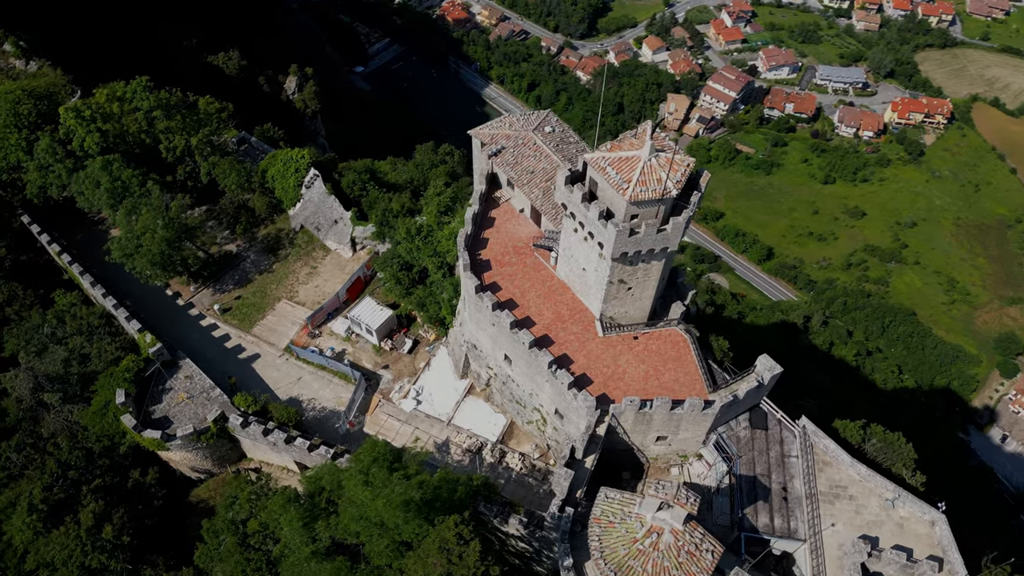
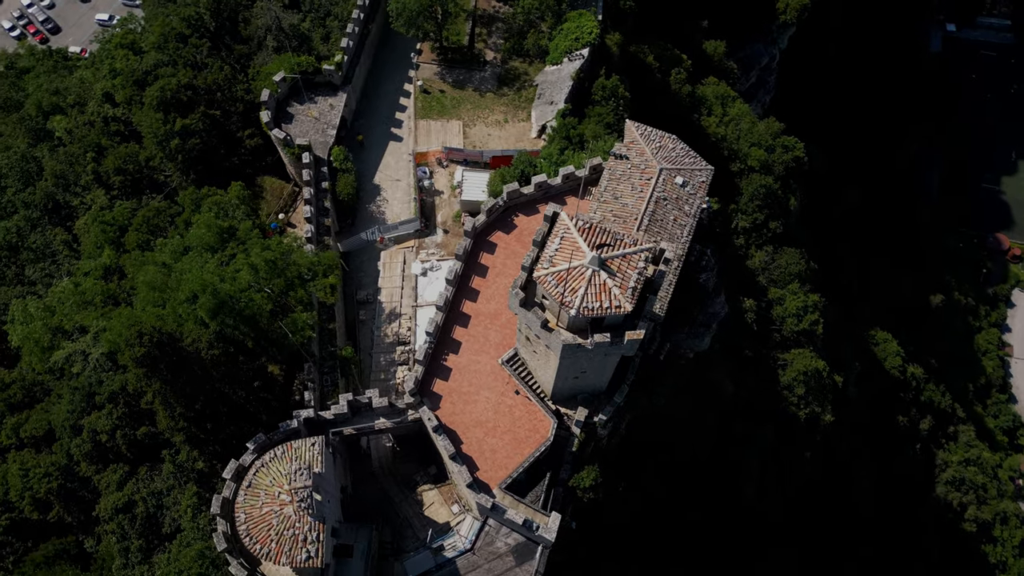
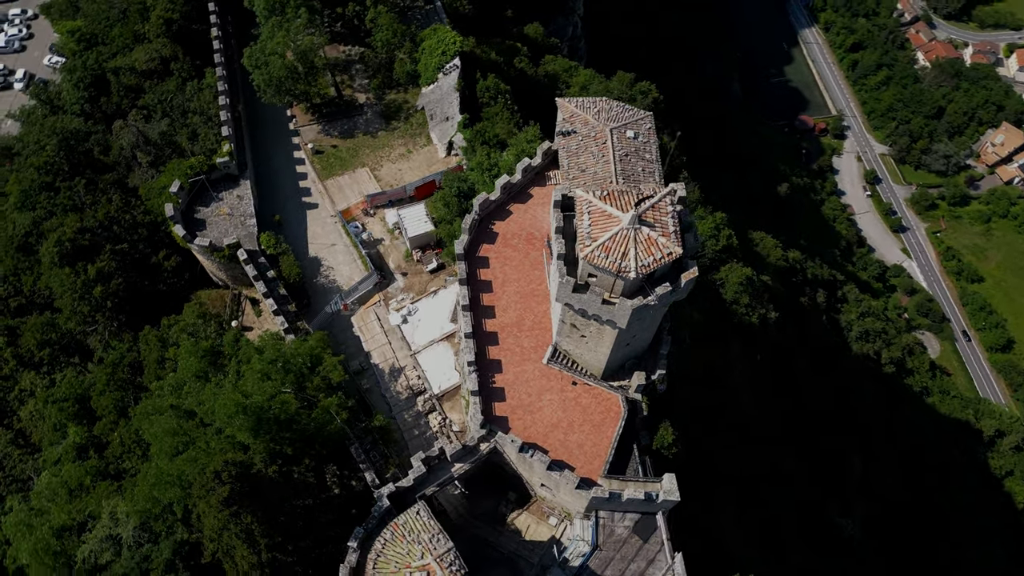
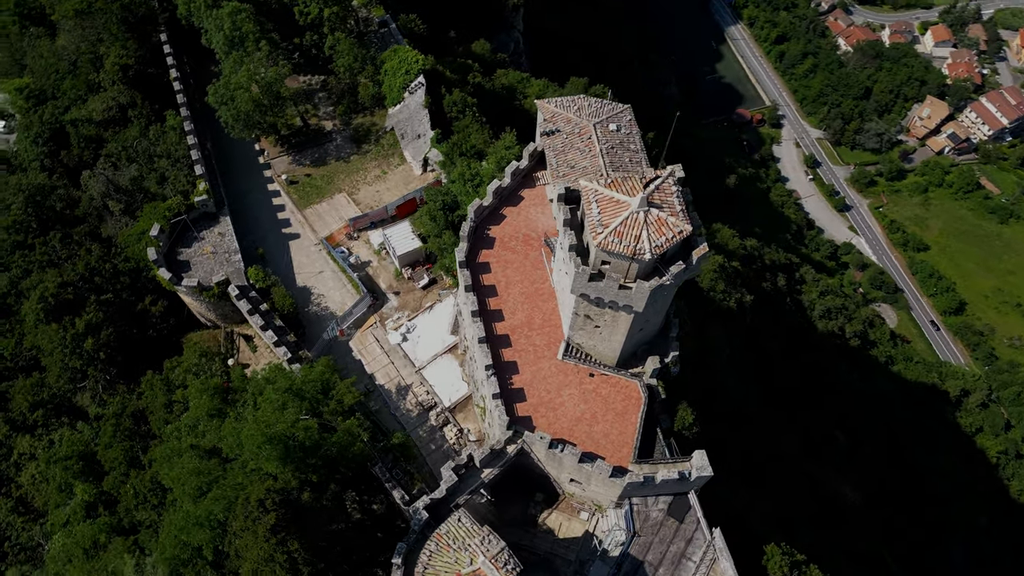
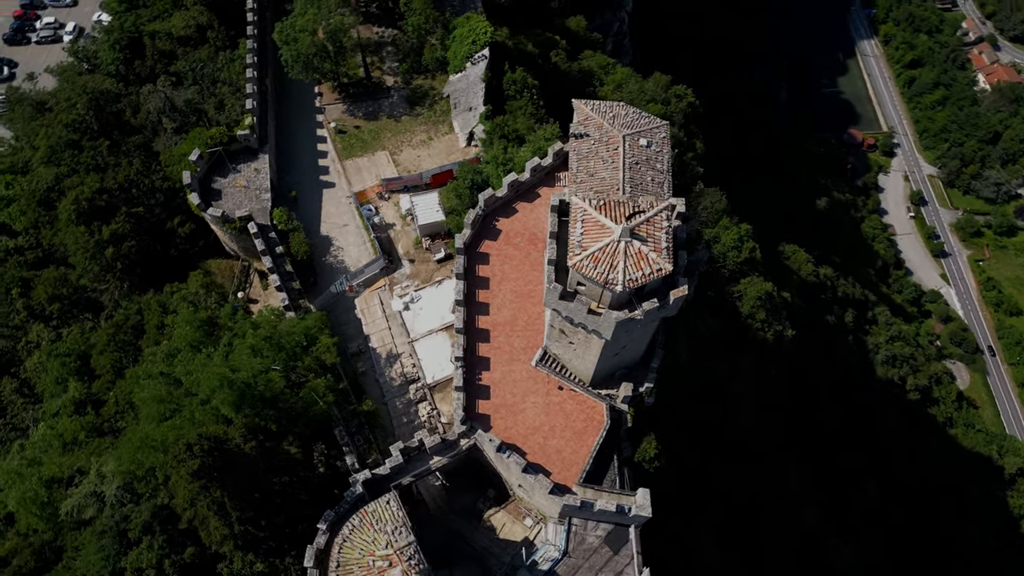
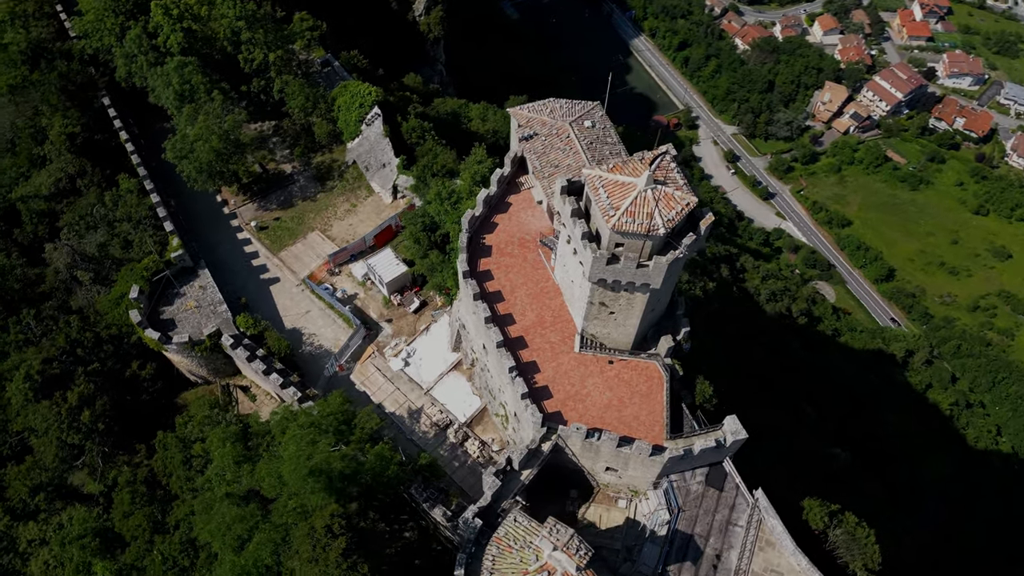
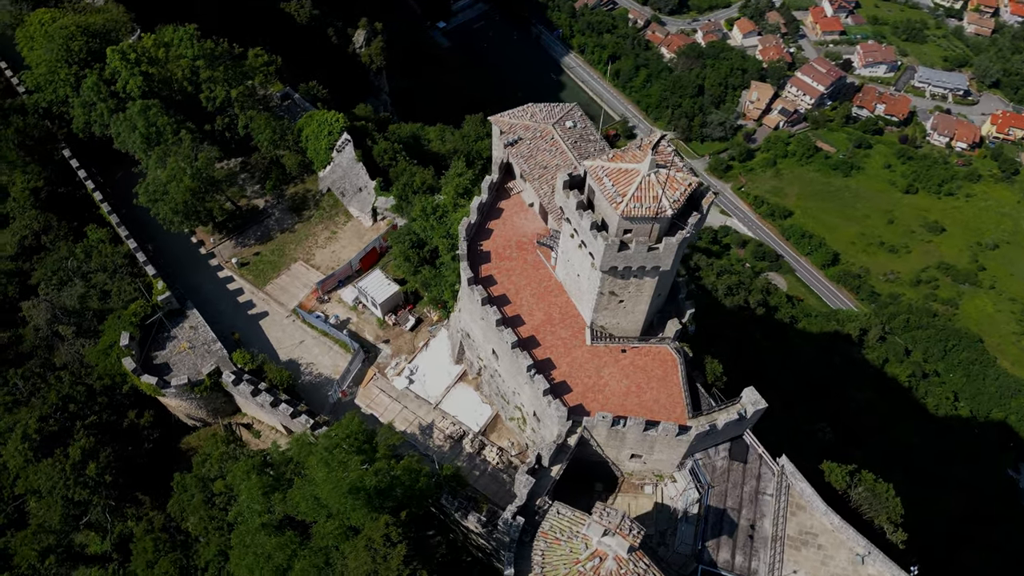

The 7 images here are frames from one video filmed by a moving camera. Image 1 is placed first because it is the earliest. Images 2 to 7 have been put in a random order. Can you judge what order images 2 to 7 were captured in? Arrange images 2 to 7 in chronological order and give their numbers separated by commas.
7, 6, 4, 3, 5, 2
